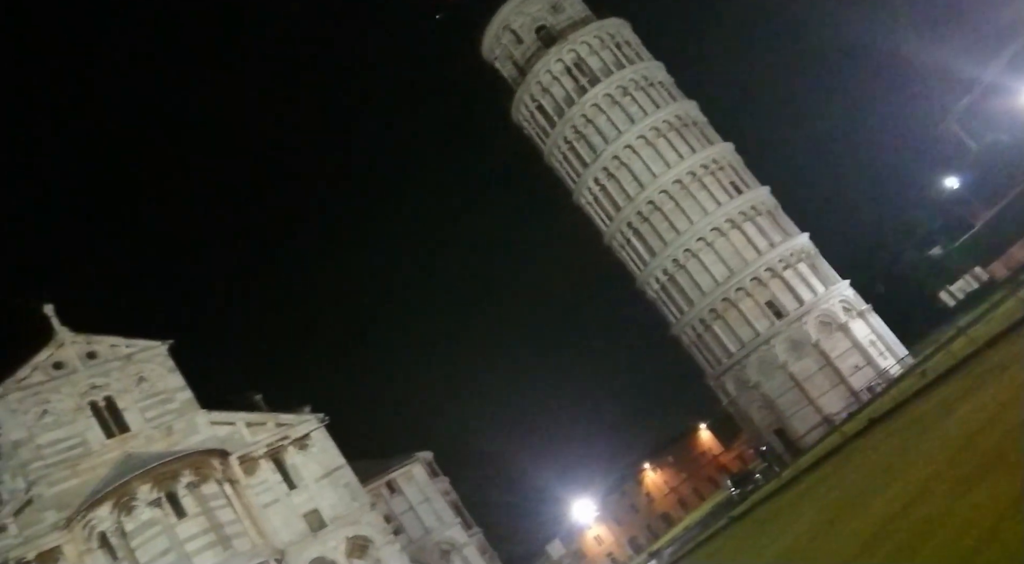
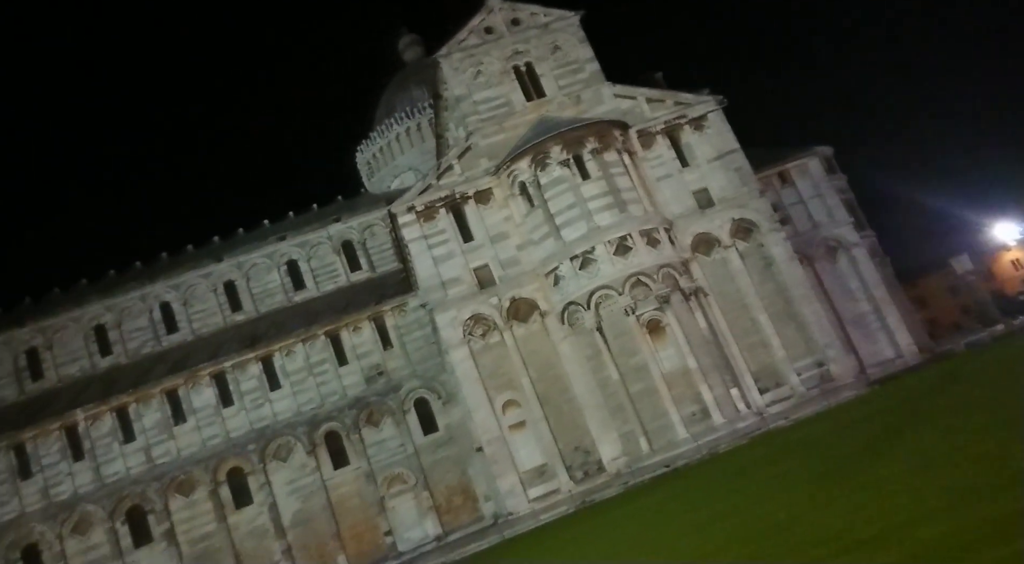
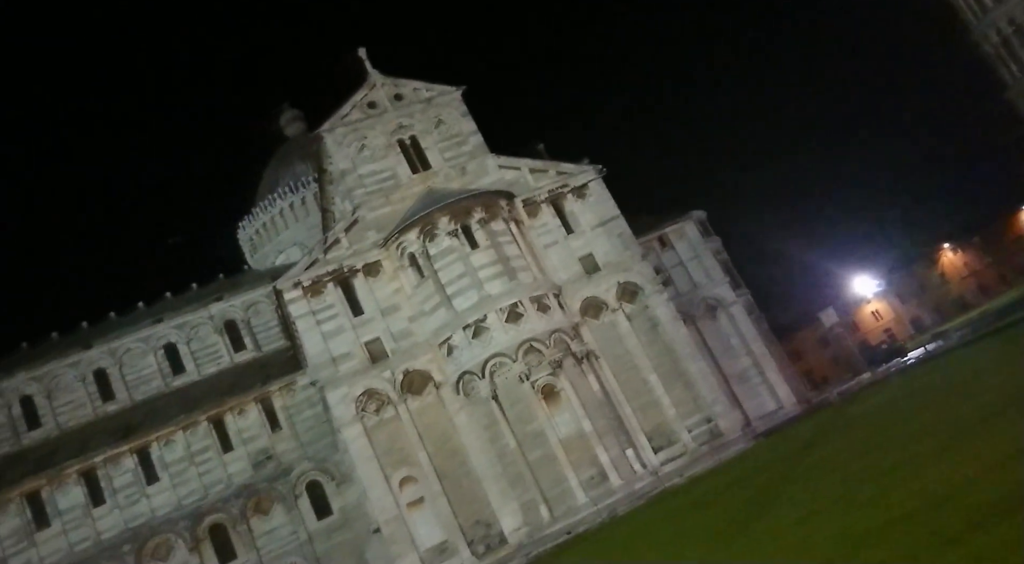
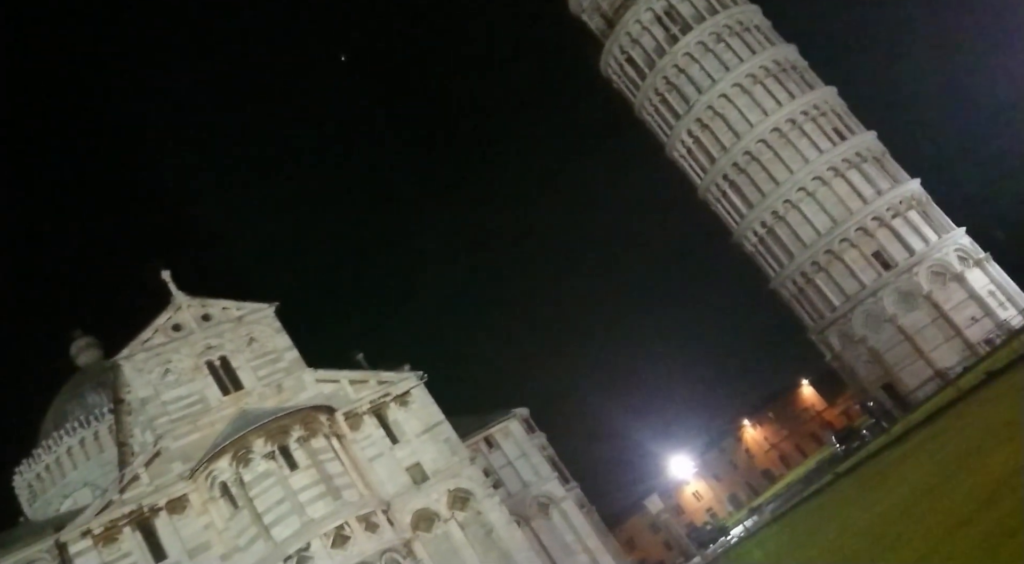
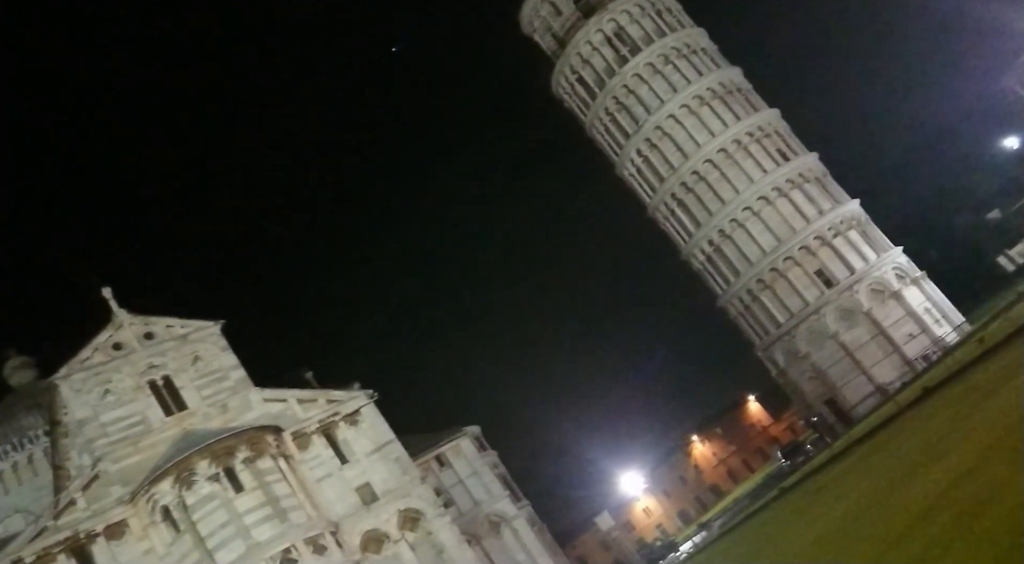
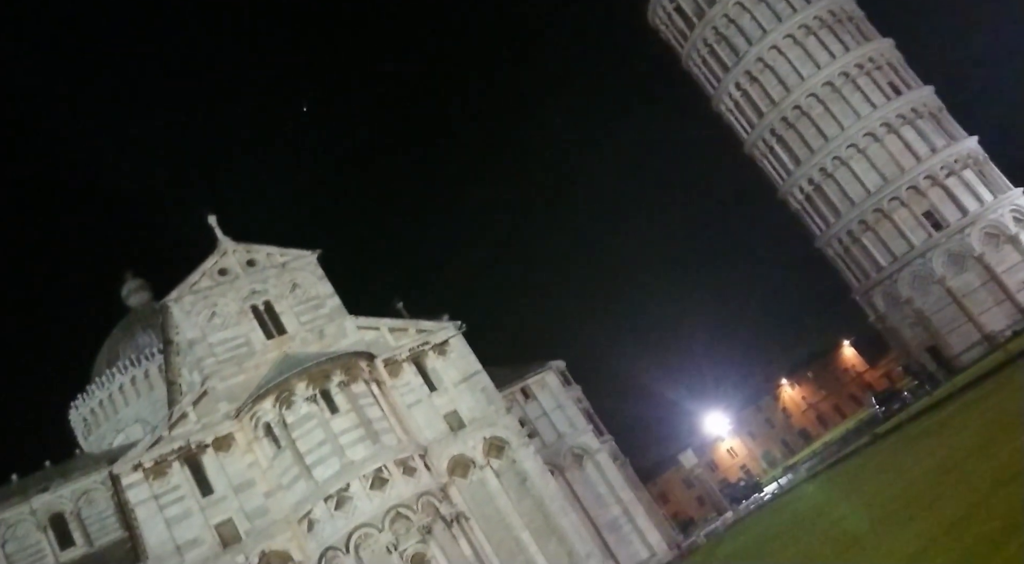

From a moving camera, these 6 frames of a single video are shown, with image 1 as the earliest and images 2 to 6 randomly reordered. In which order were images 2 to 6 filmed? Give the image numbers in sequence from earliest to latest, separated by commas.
5, 4, 6, 3, 2
